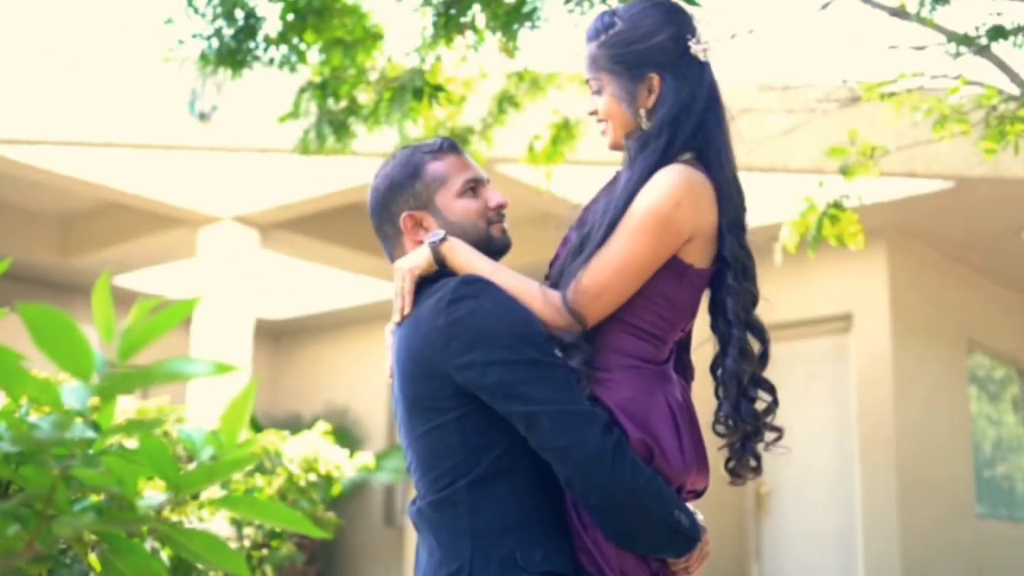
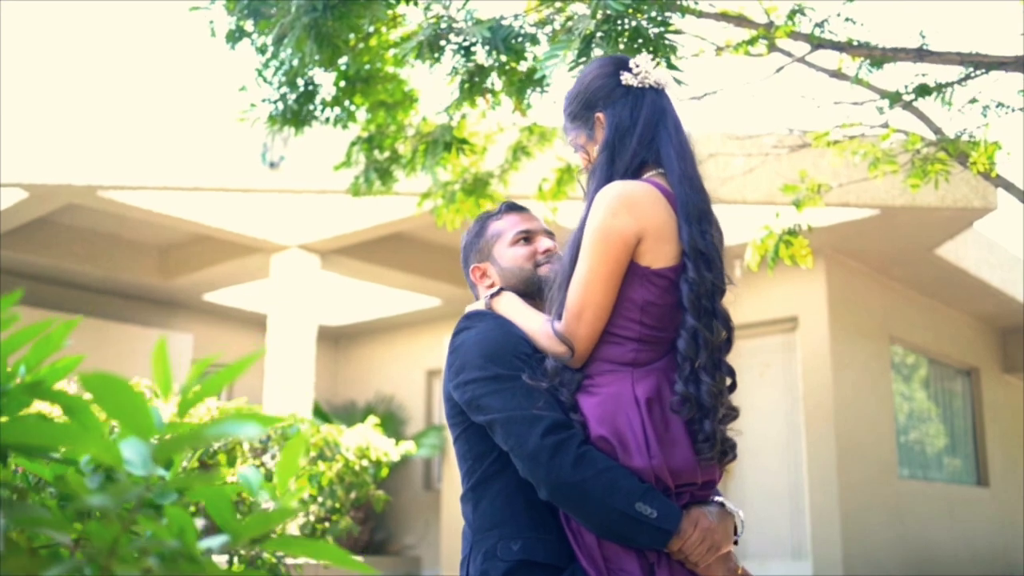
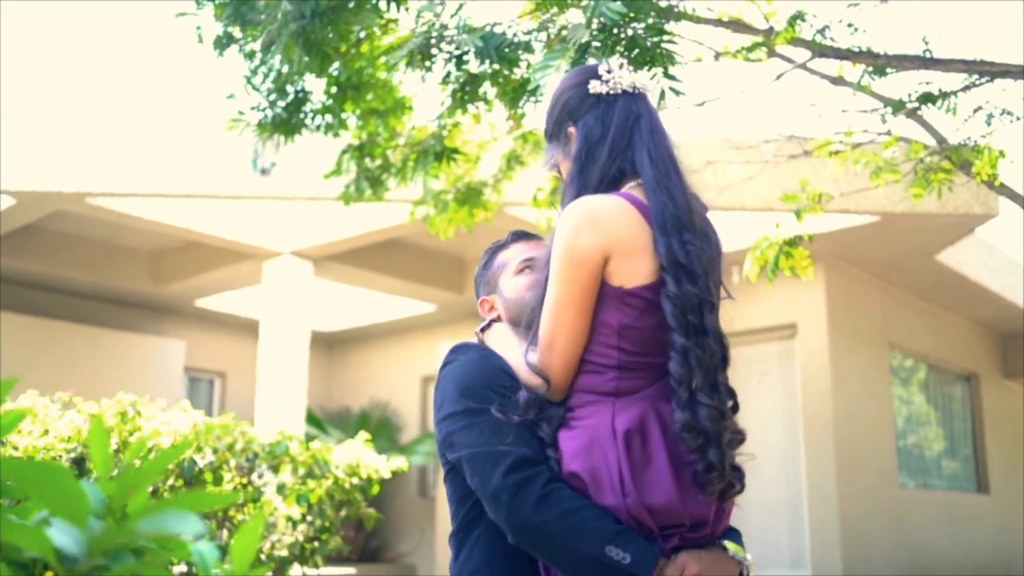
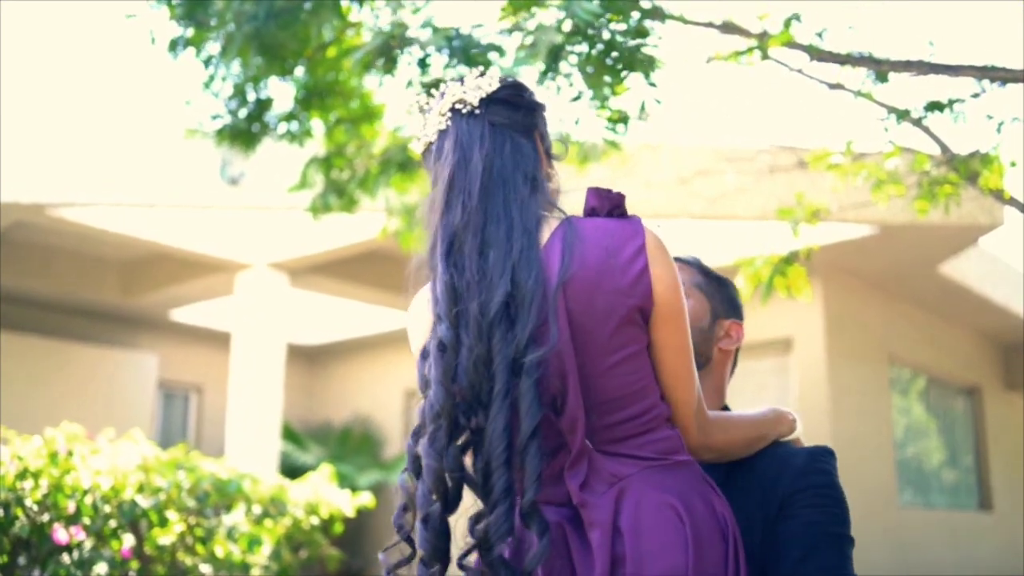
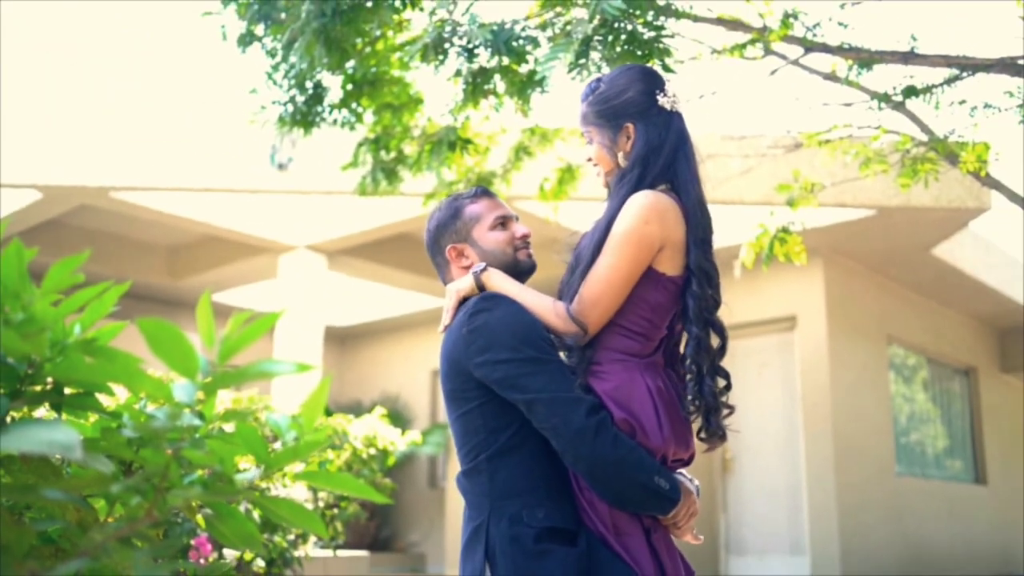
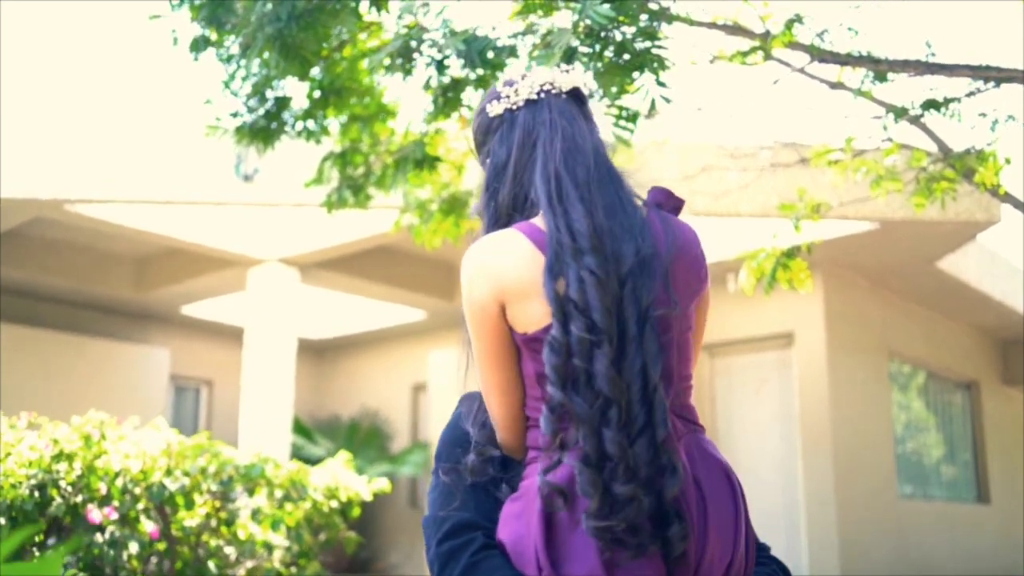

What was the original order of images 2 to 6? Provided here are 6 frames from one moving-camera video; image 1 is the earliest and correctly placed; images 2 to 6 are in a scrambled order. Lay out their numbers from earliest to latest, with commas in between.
5, 2, 3, 6, 4
